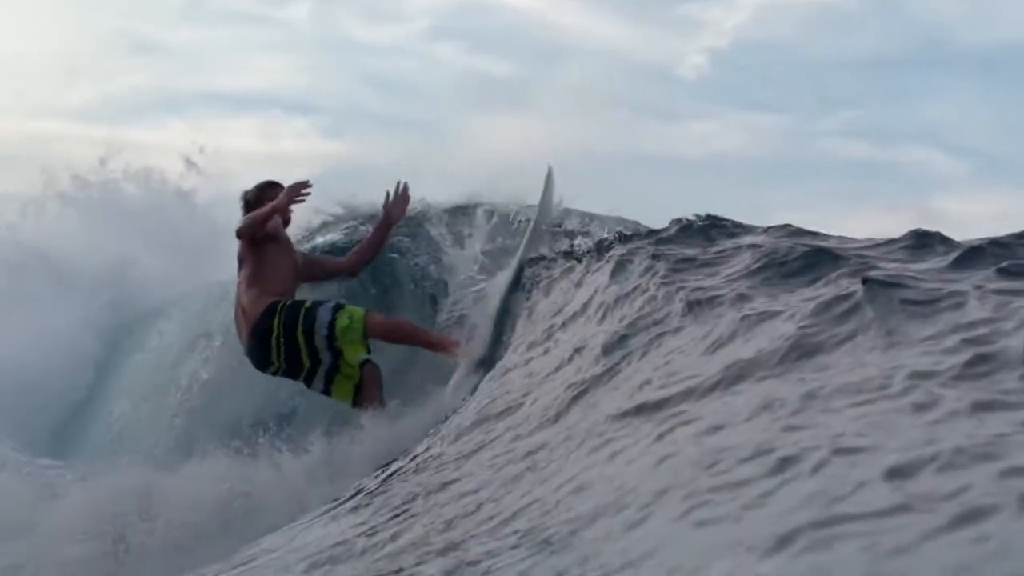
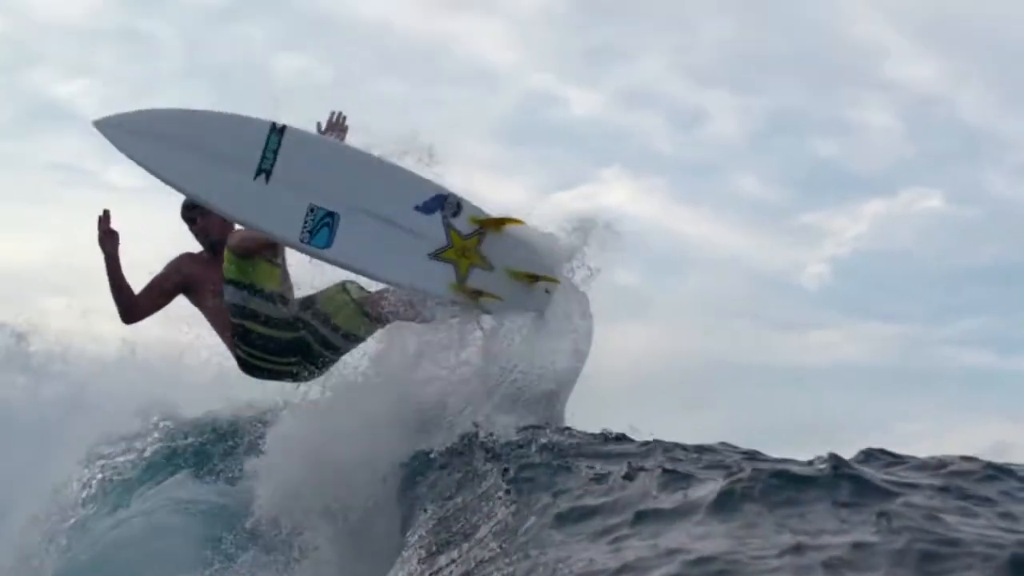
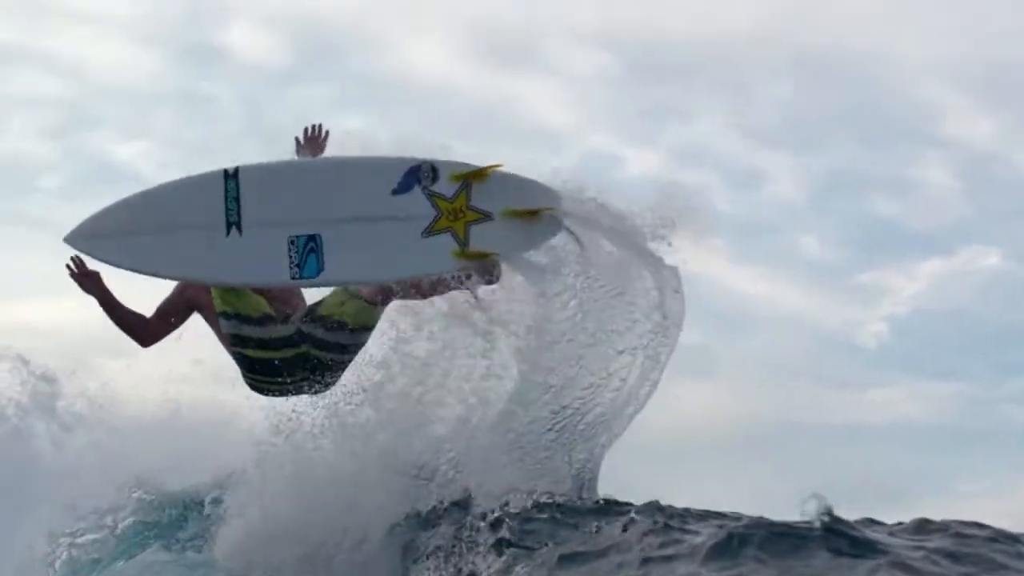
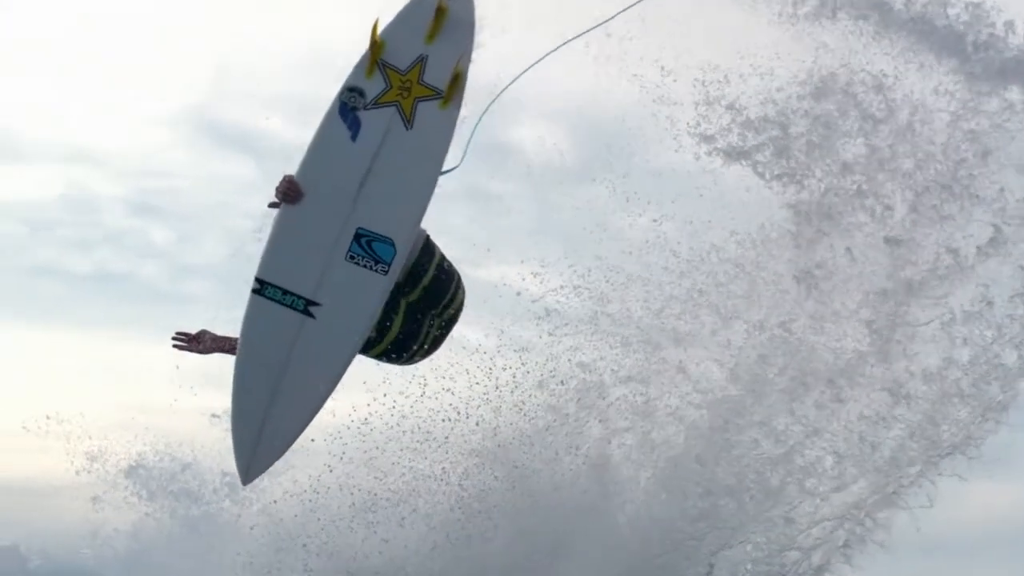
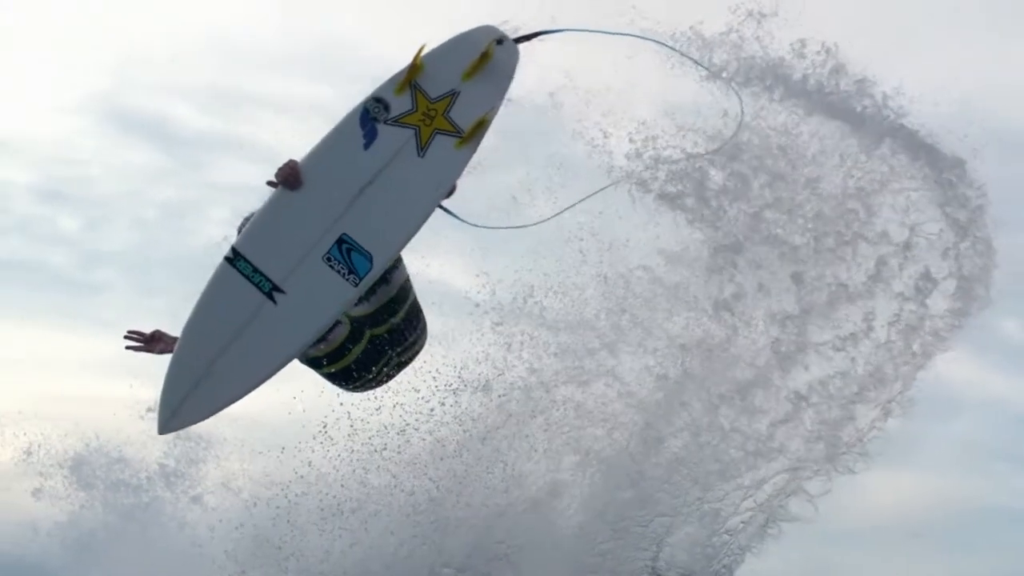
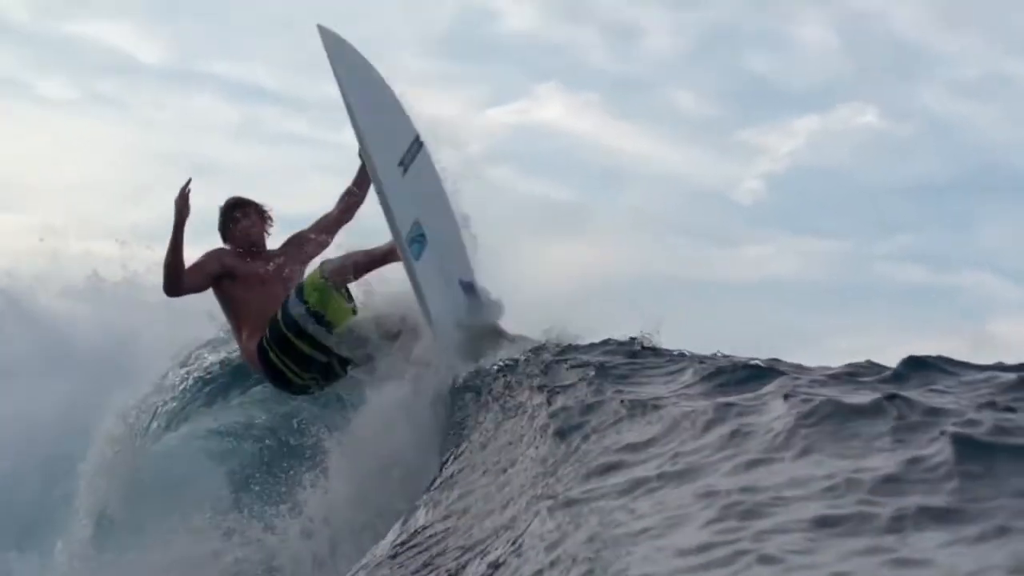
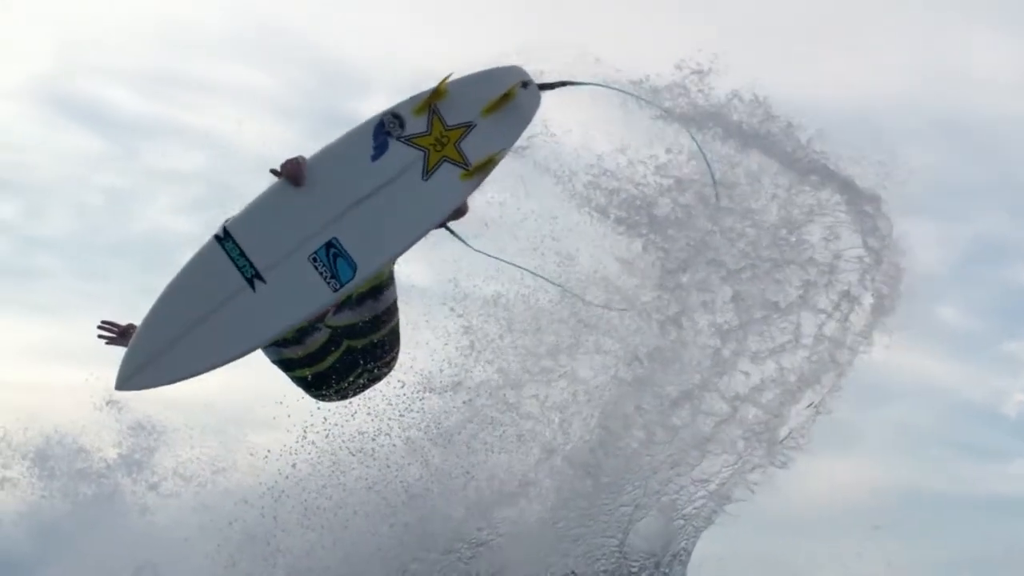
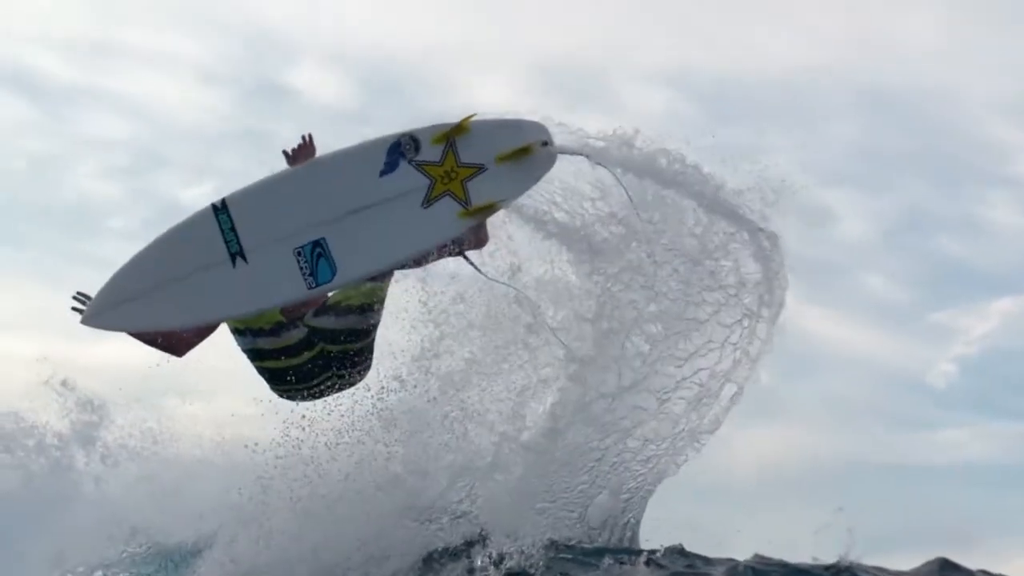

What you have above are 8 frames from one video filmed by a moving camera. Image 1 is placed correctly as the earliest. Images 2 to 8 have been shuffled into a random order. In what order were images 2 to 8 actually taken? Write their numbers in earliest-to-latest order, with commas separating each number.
6, 2, 3, 8, 7, 5, 4
